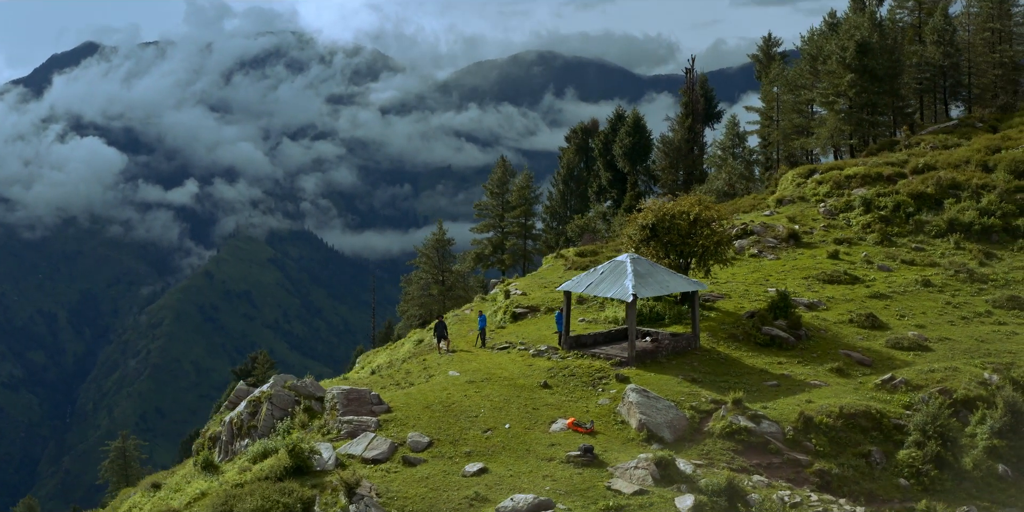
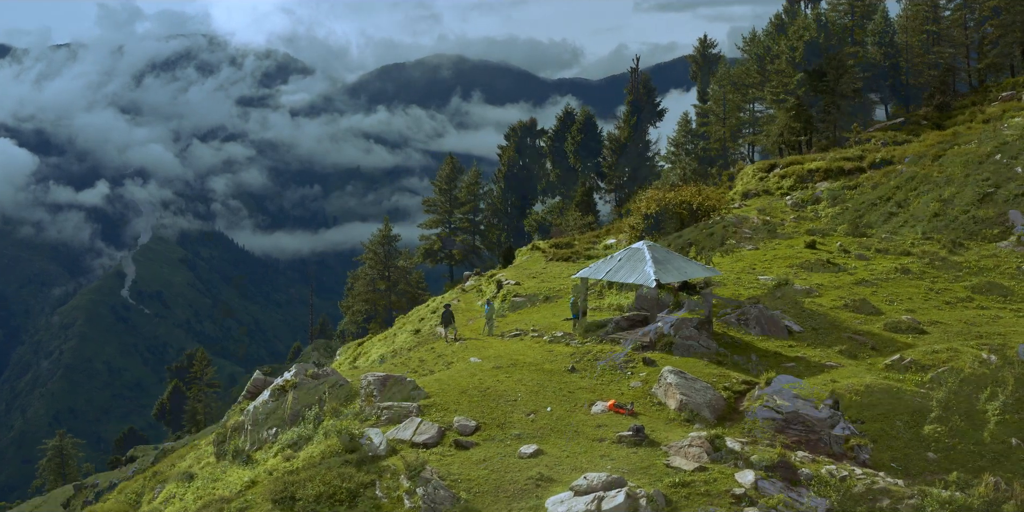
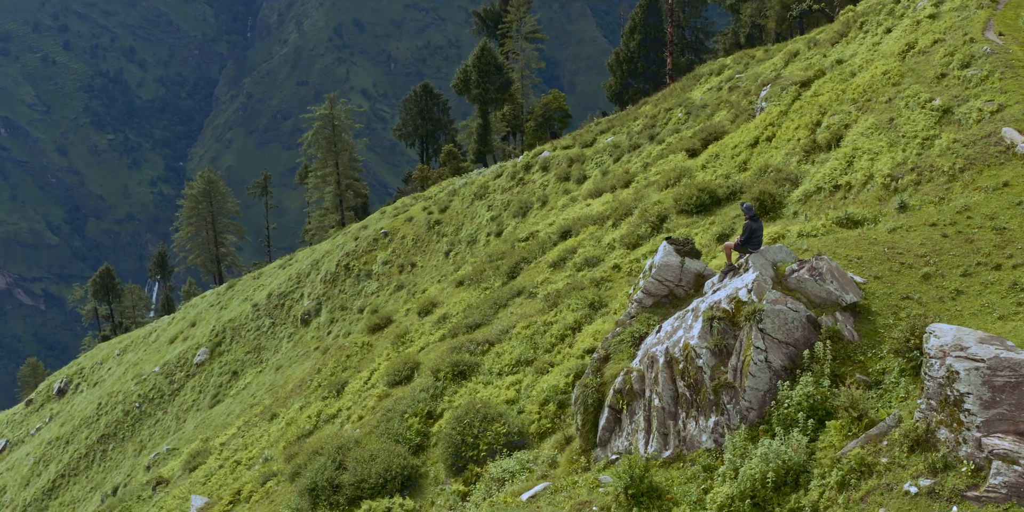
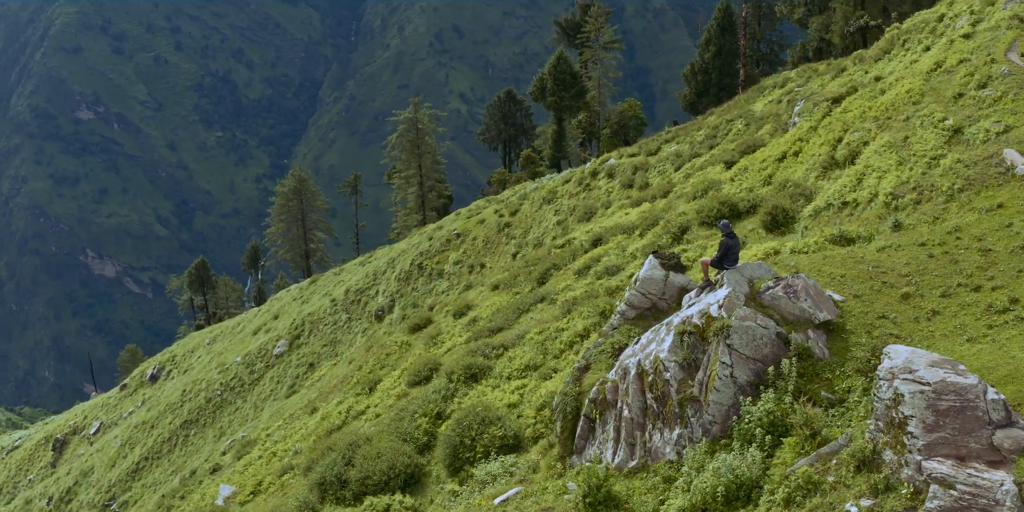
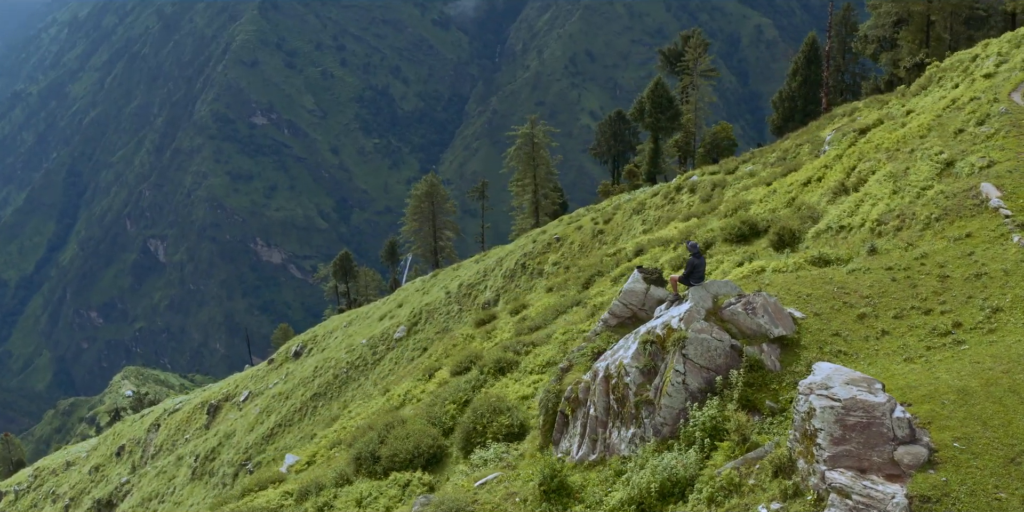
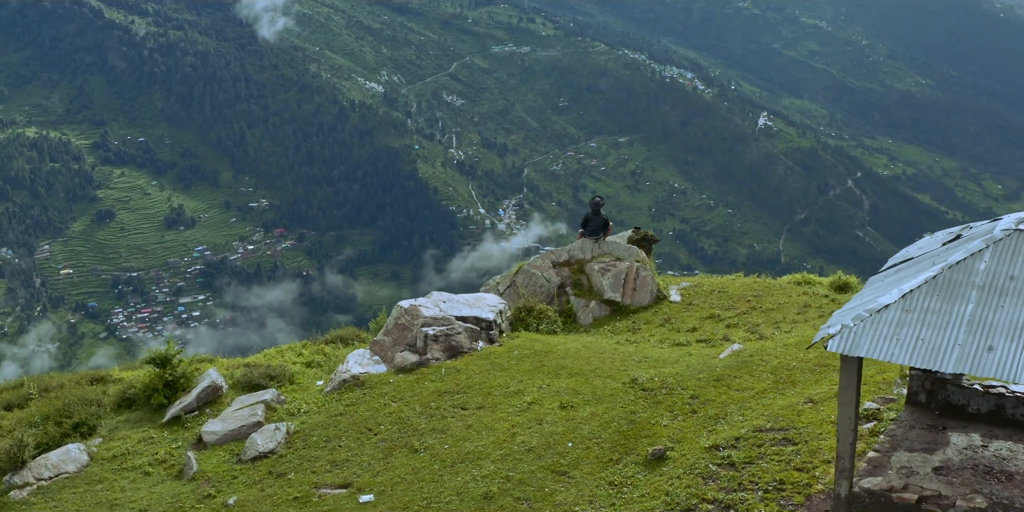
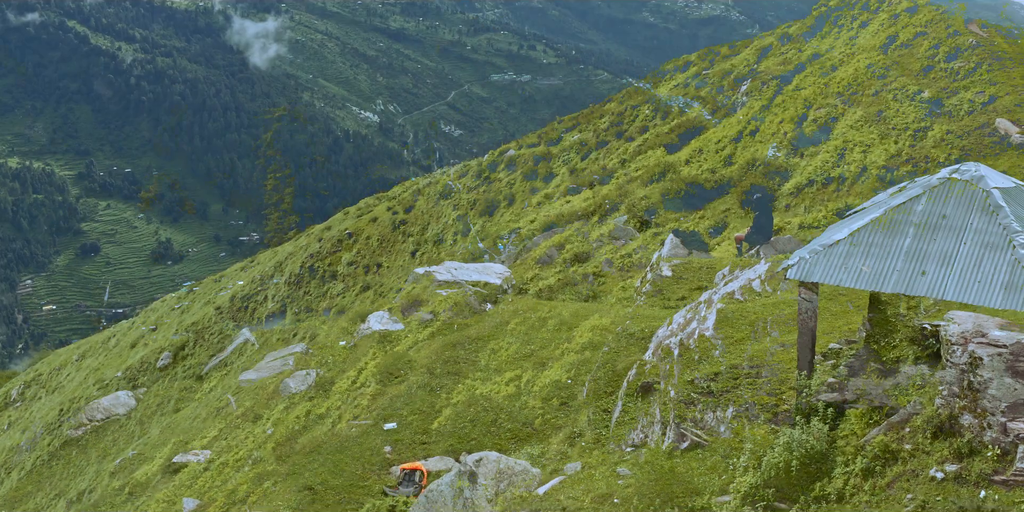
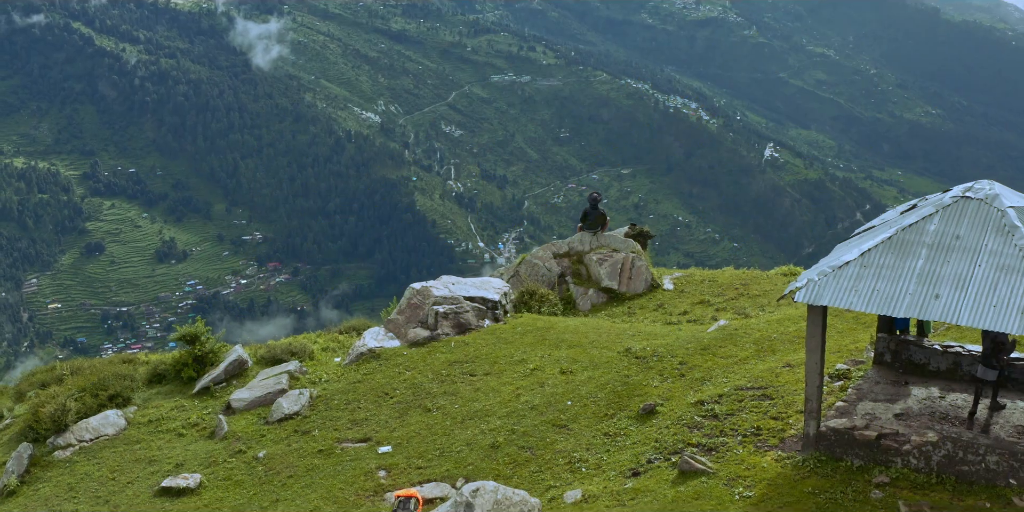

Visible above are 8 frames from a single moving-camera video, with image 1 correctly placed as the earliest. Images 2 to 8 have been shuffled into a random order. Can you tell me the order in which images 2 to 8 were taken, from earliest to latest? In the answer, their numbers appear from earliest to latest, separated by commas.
2, 5, 4, 3, 7, 8, 6
